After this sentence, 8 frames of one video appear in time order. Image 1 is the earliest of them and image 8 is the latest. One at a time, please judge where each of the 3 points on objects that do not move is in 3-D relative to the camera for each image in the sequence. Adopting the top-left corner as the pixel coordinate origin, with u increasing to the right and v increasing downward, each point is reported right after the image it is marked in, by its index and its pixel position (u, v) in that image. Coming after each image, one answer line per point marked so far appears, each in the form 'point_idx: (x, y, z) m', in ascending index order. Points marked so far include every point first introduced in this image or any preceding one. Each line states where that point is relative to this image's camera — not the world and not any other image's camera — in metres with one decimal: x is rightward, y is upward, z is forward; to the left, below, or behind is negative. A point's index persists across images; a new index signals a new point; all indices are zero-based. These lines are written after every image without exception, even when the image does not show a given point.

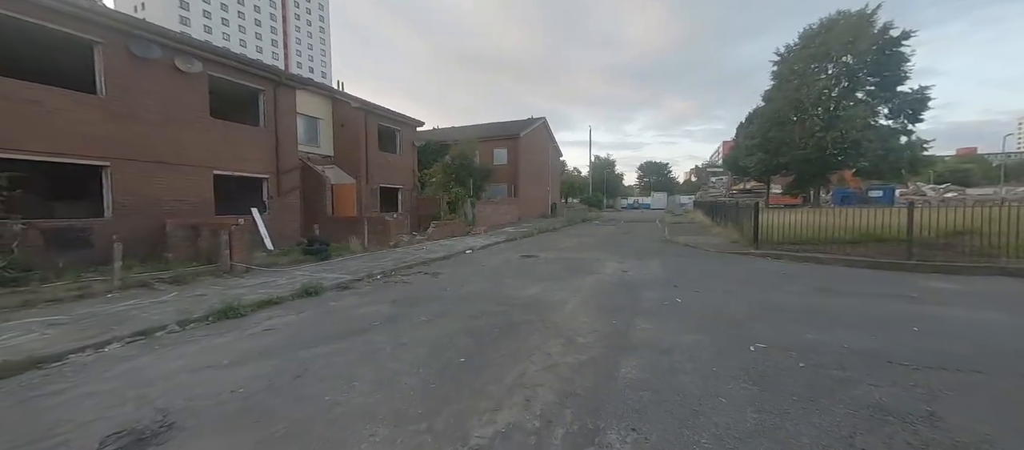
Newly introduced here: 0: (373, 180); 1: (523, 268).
0: (-6.4, +2.1, +18.2) m
1: (+0.3, -1.1, +10.3) m
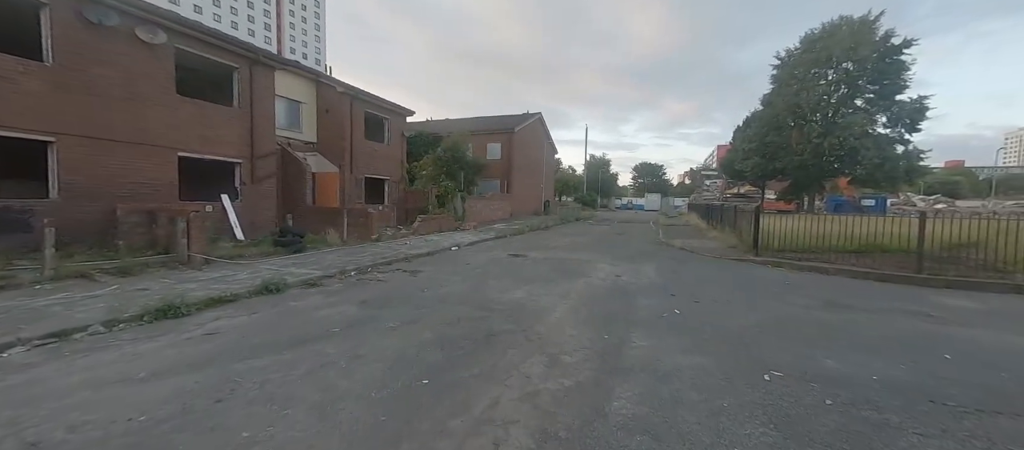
0: (-6.8, +2.4, +17.3) m
1: (0.0, -1.1, +9.6) m
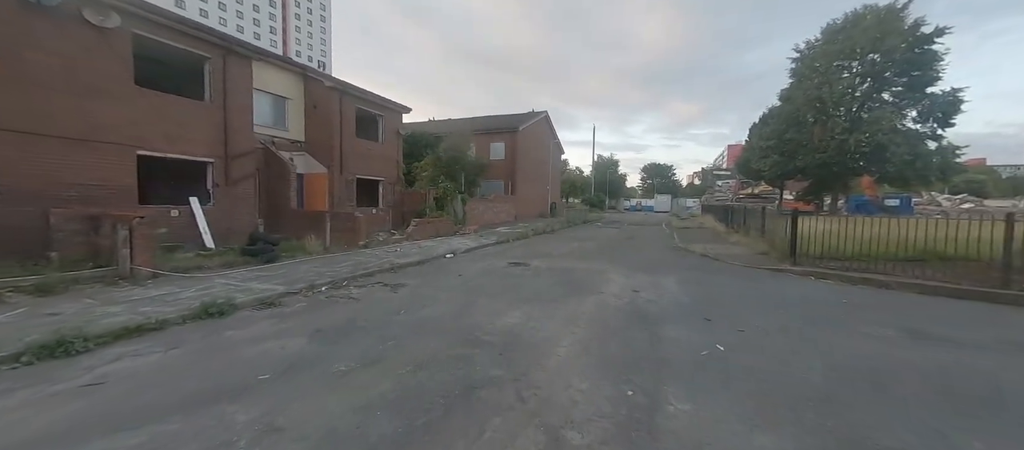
0: (-6.7, +2.2, +16.1) m
1: (-0.1, -1.2, +8.2) m
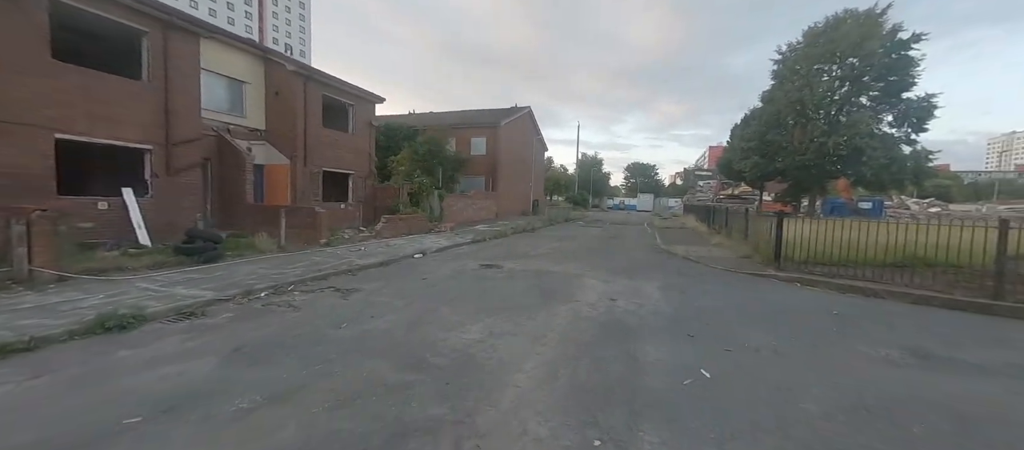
0: (-7.6, +2.4, +15.0) m
1: (-0.7, -1.2, +7.4) m
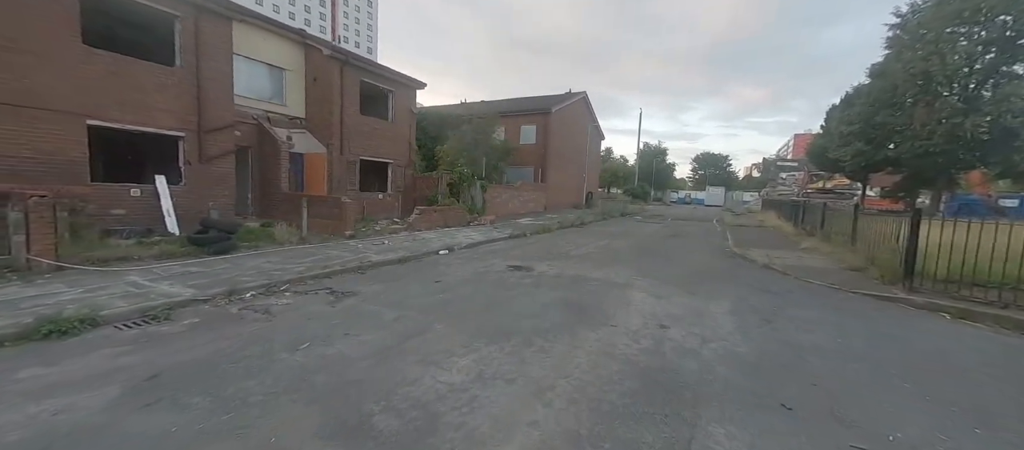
0: (-6.0, +2.7, +14.5) m
1: (-0.3, -1.1, +6.1) m
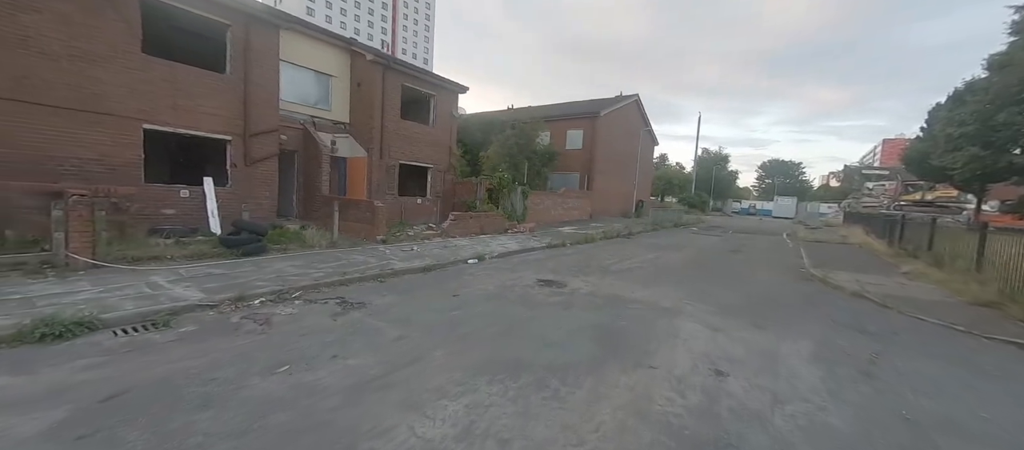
0: (-4.4, +2.6, +14.4) m
1: (0.0, -1.3, +5.3) m
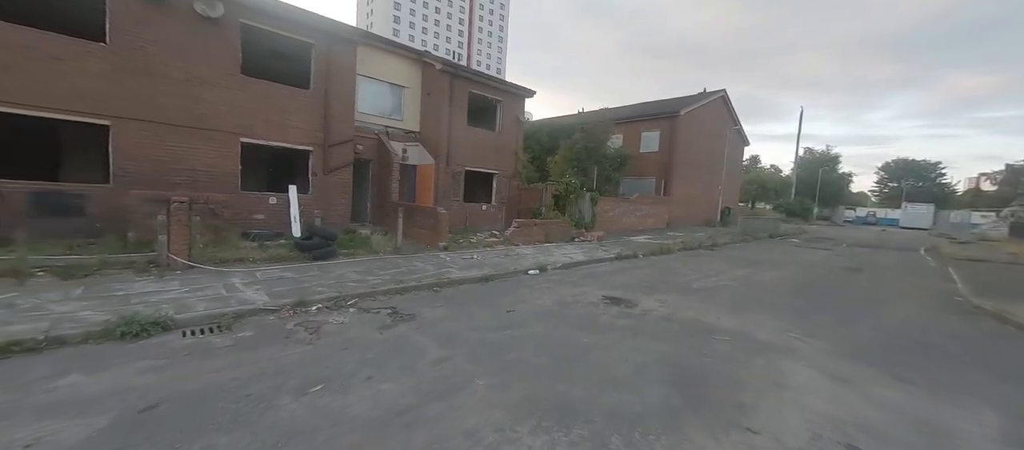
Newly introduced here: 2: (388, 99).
0: (-1.9, +2.3, +14.5) m
1: (+0.7, -1.4, +4.6) m
2: (-4.4, +4.5, +14.0) m
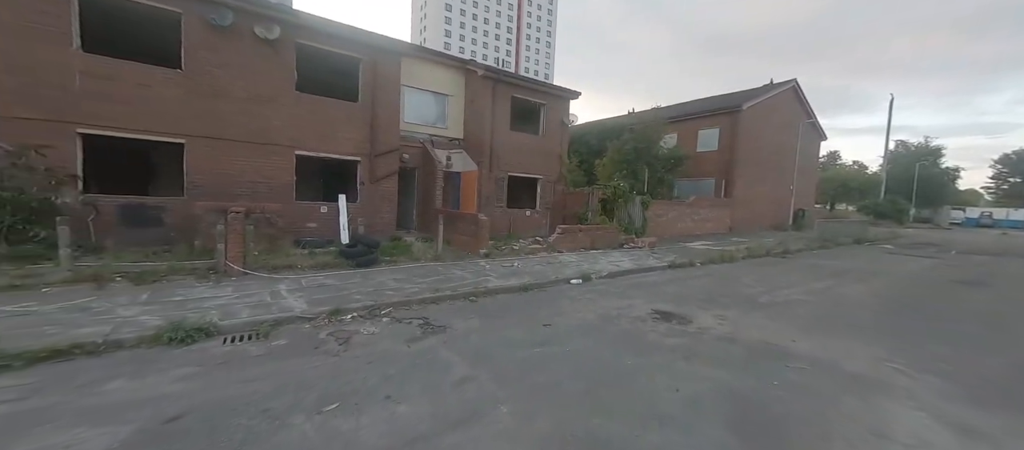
0: (-0.3, +2.1, +14.3) m
1: (+1.0, -1.5, +4.1) m
2: (-2.8, +4.3, +14.2) m
